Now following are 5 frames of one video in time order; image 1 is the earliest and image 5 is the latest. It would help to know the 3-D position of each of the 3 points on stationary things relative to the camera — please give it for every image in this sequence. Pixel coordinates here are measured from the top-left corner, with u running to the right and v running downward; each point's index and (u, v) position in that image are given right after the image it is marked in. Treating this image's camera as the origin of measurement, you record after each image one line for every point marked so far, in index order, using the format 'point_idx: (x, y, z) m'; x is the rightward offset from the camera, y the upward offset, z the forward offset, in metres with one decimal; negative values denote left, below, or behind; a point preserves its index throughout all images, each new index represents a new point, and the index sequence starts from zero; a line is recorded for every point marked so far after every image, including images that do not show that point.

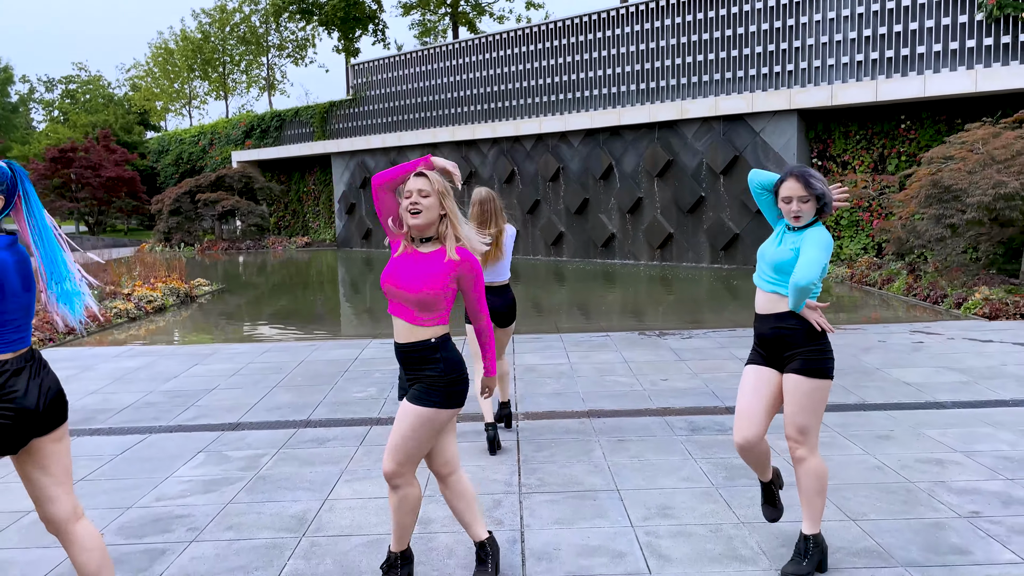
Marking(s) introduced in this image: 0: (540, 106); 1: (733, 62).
0: (+0.6, +3.6, +16.8) m
1: (+3.6, +3.6, +13.7) m
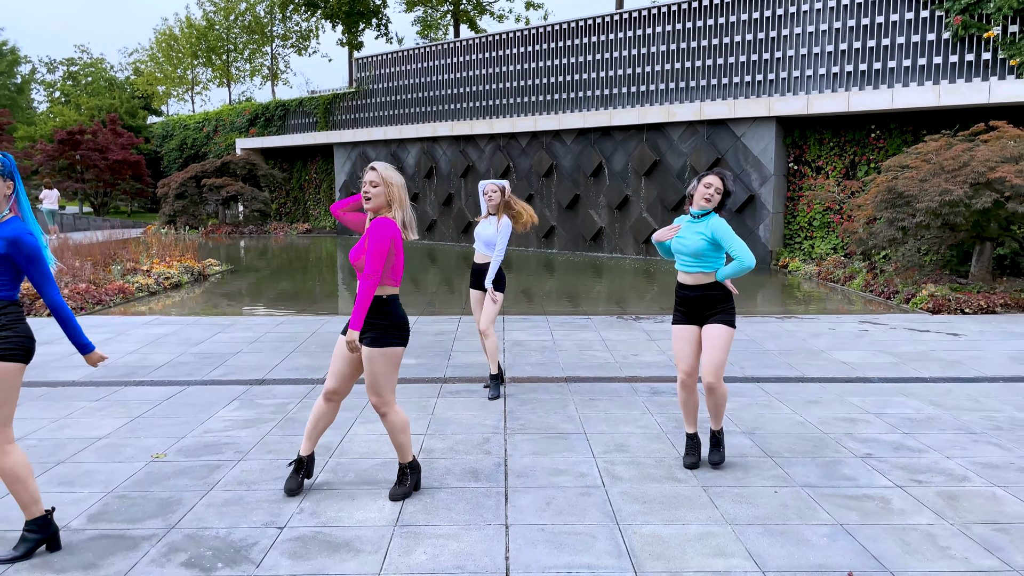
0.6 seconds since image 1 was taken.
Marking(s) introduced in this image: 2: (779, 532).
0: (+0.5, +3.8, +17.6) m
1: (+3.6, +3.7, +14.6) m
2: (+1.0, -1.0, +3.3) m
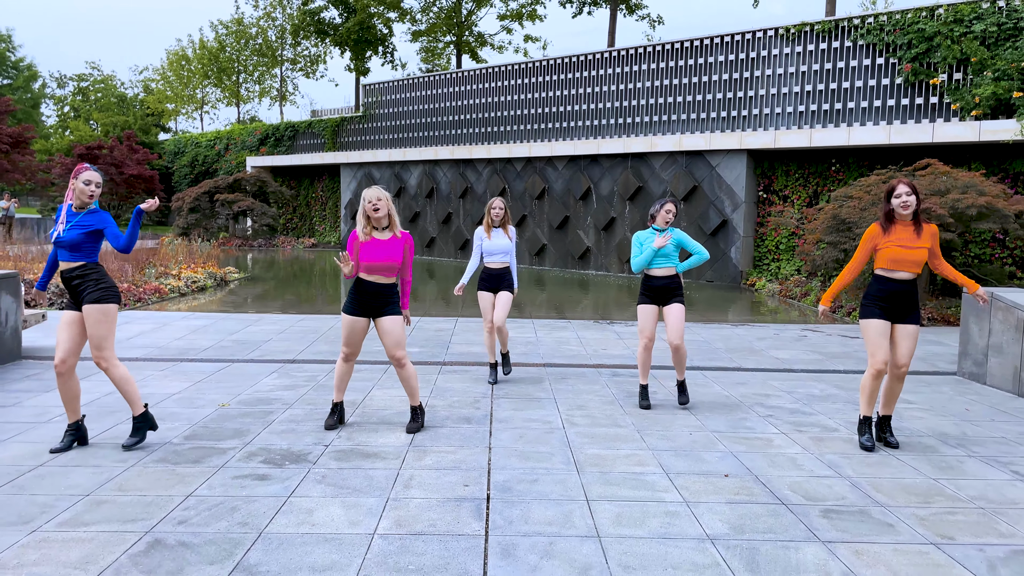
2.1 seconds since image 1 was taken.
0: (+0.4, +3.5, +19.0) m
1: (+3.5, +3.4, +16.0) m
2: (+0.9, -0.9, +4.6) m
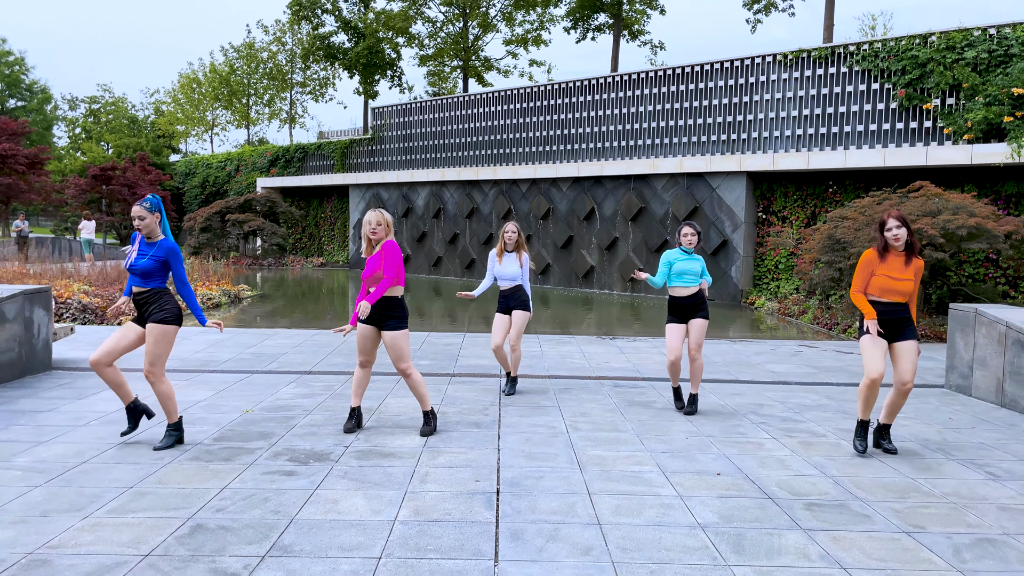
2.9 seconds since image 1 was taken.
0: (+0.6, +3.0, +19.4) m
1: (+3.6, +3.1, +16.4) m
2: (+1.0, -1.0, +5.0) m
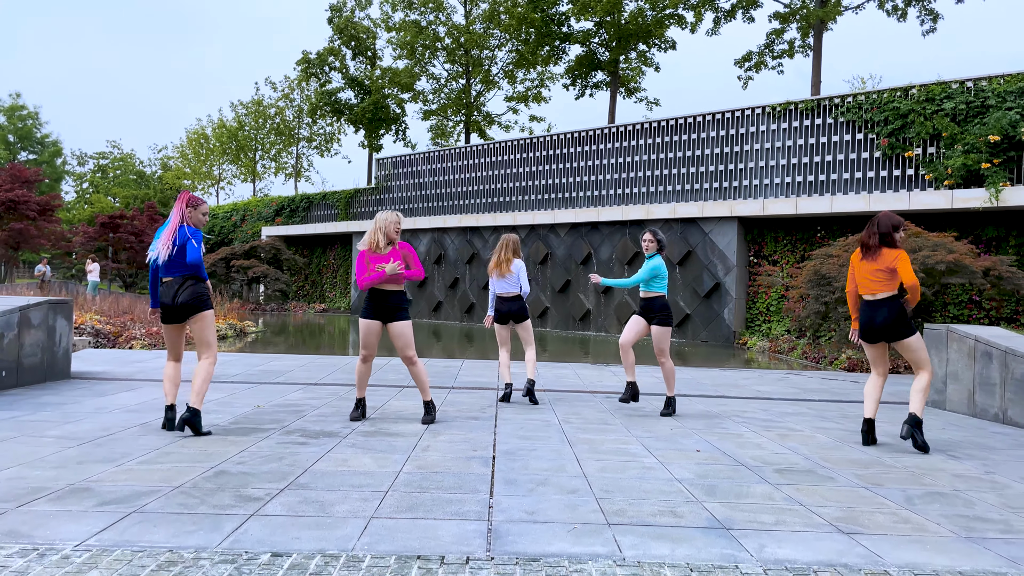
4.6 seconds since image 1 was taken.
0: (+0.5, +2.0, +20.1) m
1: (+3.6, +2.2, +17.1) m
2: (+1.0, -1.0, +5.4) m
